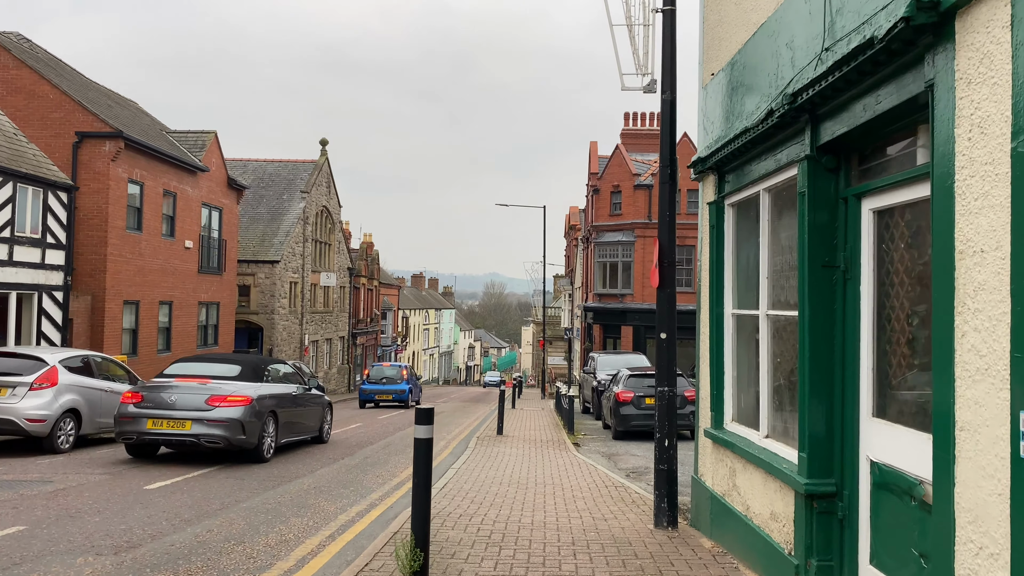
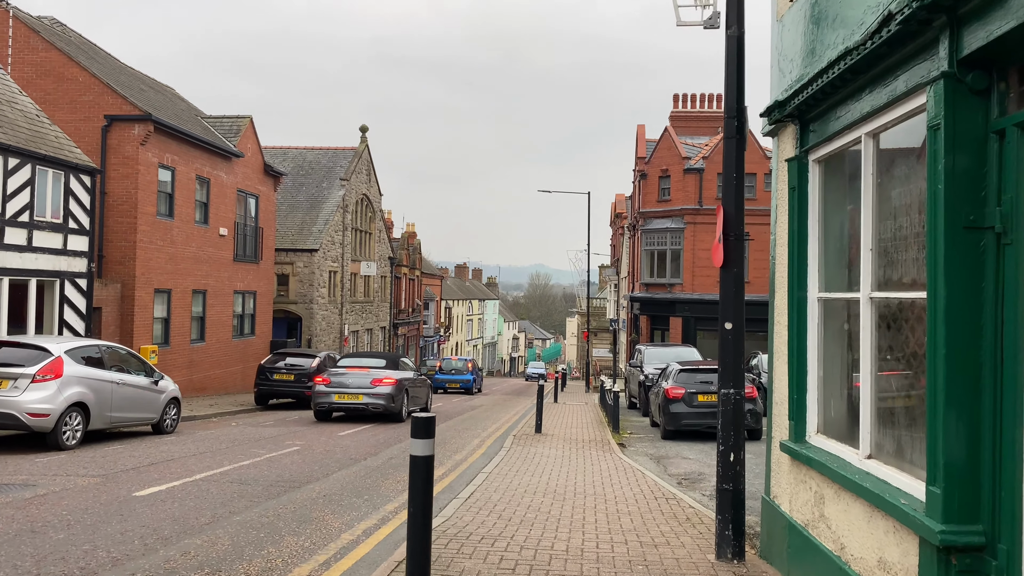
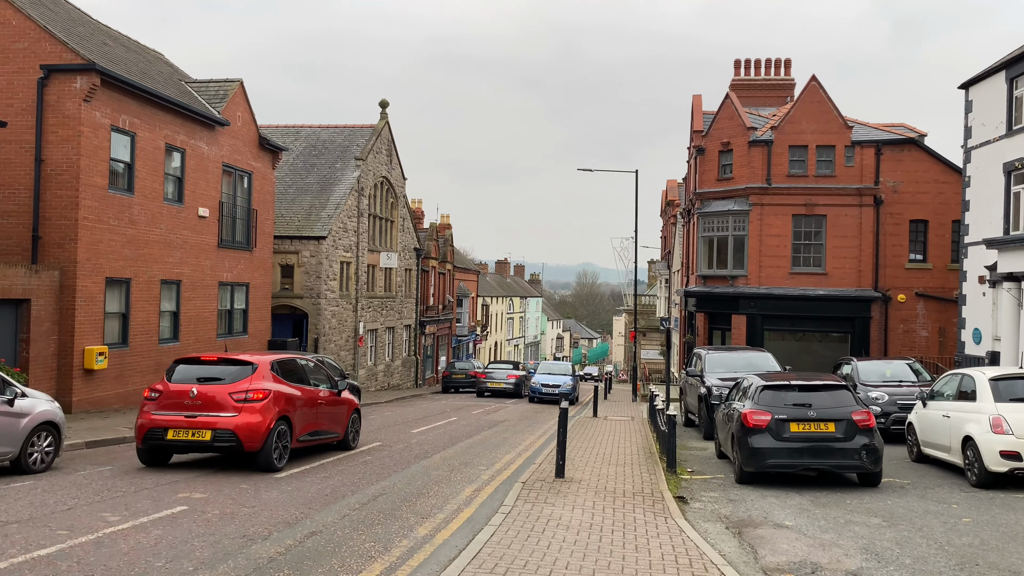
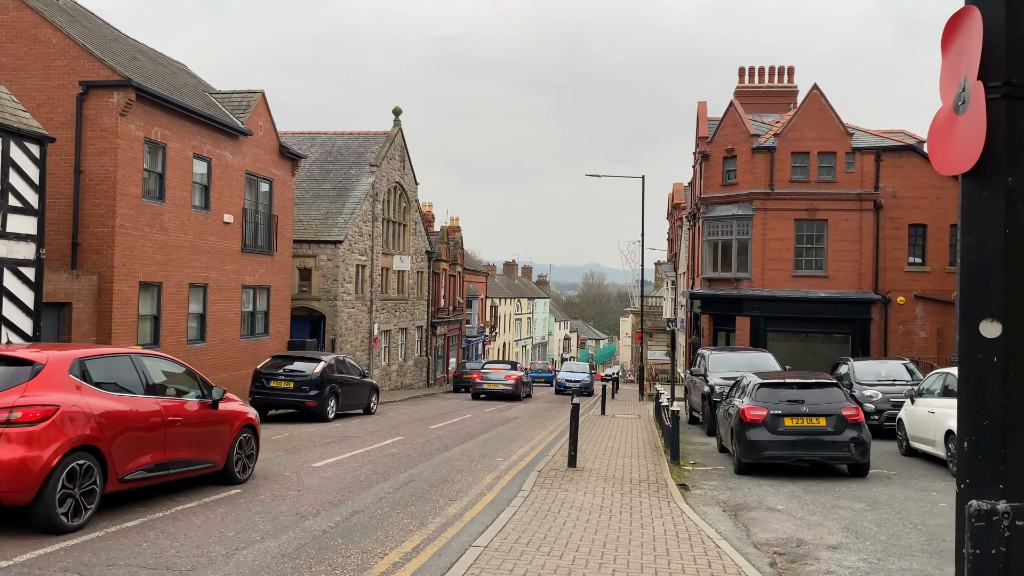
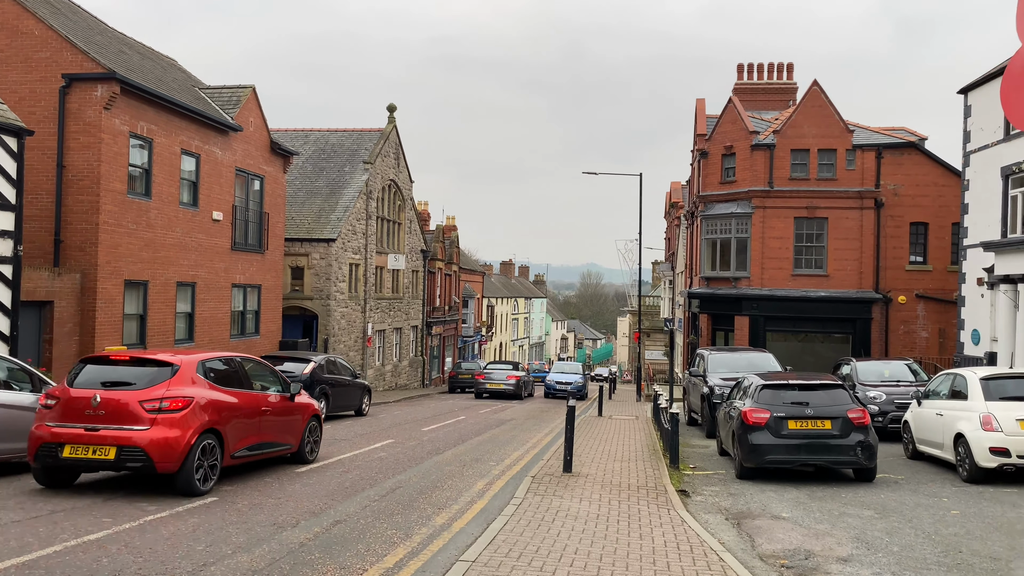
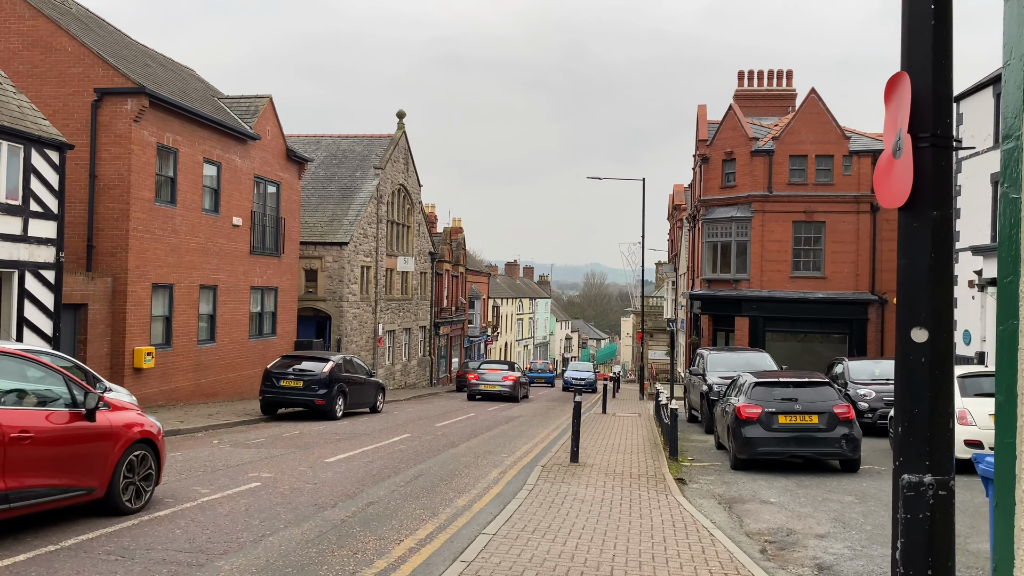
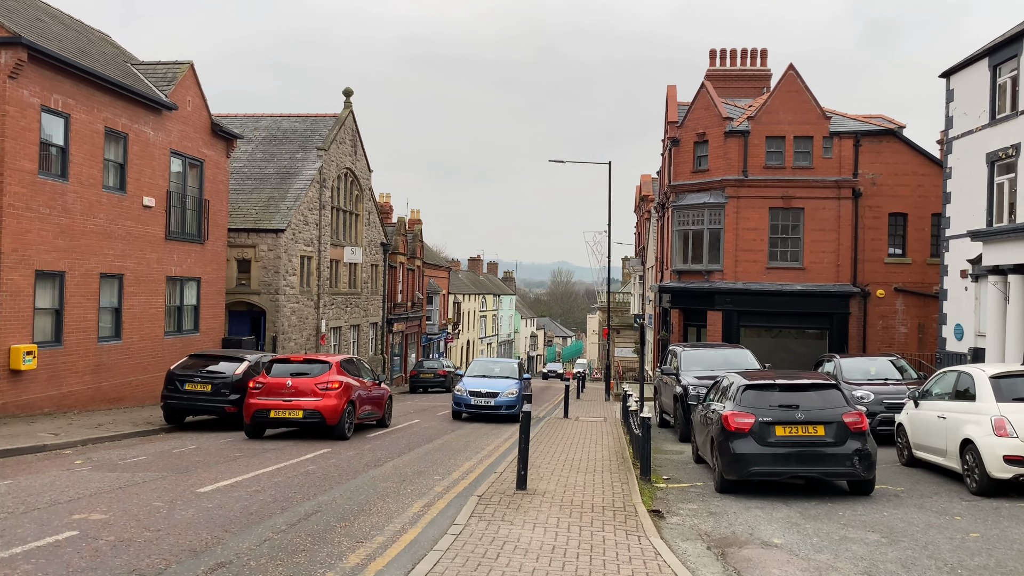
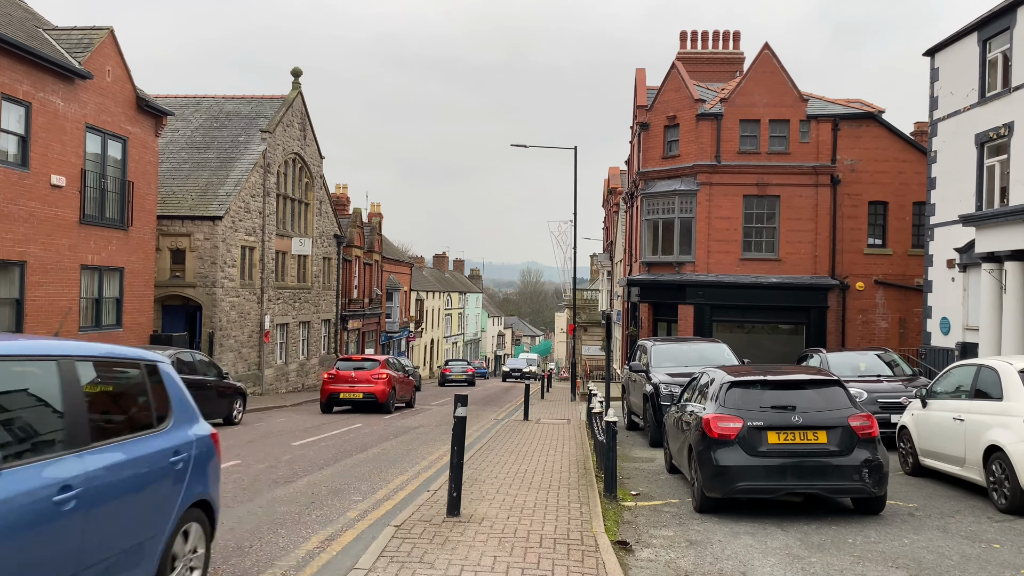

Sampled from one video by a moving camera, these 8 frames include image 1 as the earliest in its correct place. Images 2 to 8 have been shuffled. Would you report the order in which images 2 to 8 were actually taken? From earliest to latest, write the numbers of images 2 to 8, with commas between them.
2, 6, 4, 5, 3, 7, 8
